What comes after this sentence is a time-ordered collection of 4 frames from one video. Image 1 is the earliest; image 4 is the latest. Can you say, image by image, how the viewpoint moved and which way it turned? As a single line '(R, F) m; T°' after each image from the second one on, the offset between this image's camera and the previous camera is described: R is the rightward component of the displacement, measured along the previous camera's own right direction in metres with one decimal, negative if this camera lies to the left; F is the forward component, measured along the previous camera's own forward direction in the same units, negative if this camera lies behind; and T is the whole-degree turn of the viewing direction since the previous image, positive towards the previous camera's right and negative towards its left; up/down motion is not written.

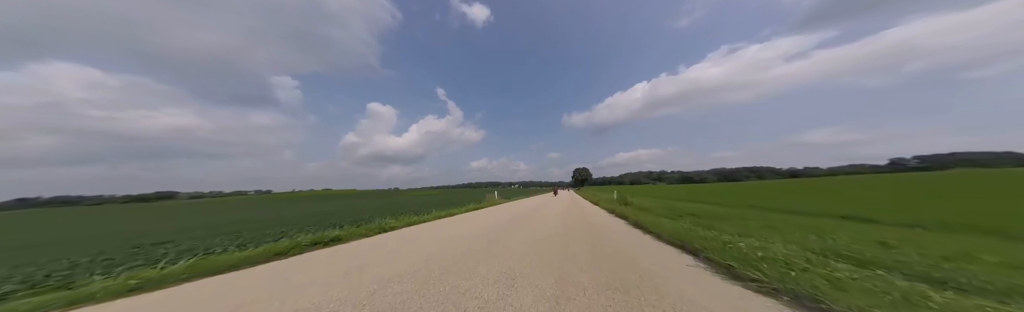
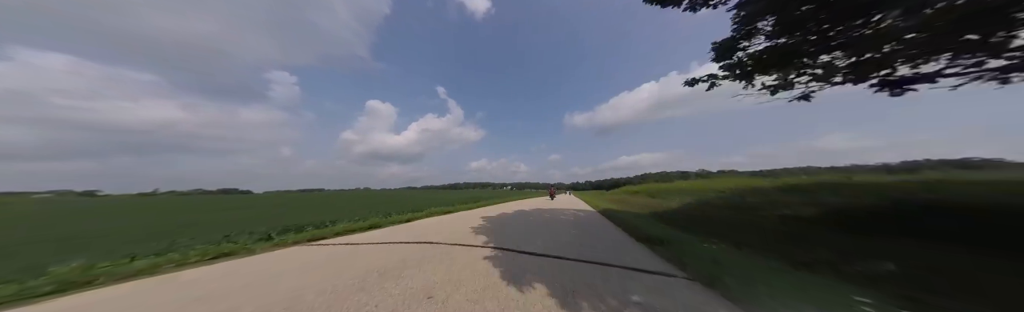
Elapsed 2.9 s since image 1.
(-0.1, -0.2) m; 0°
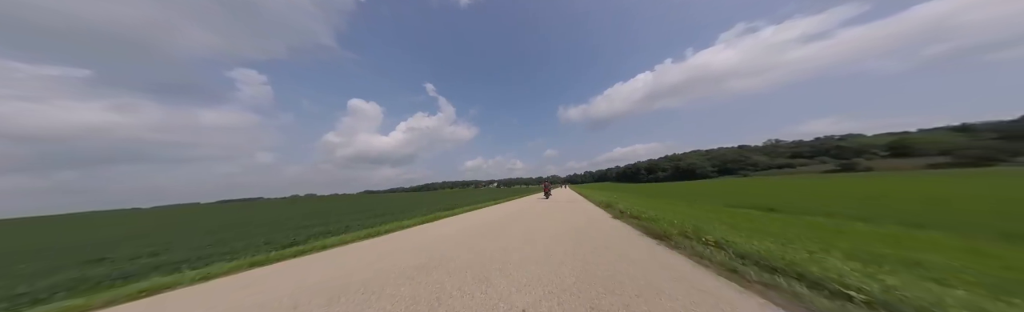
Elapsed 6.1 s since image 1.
(-1.5, +1.0) m; +3°
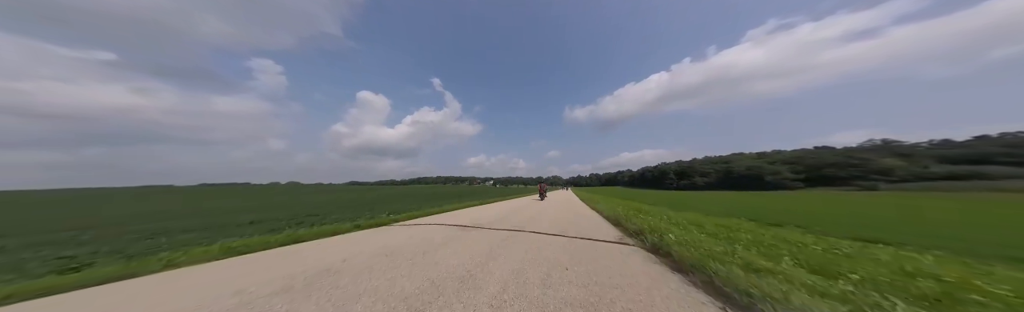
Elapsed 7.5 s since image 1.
(+0.6, +0.4) m; -2°
